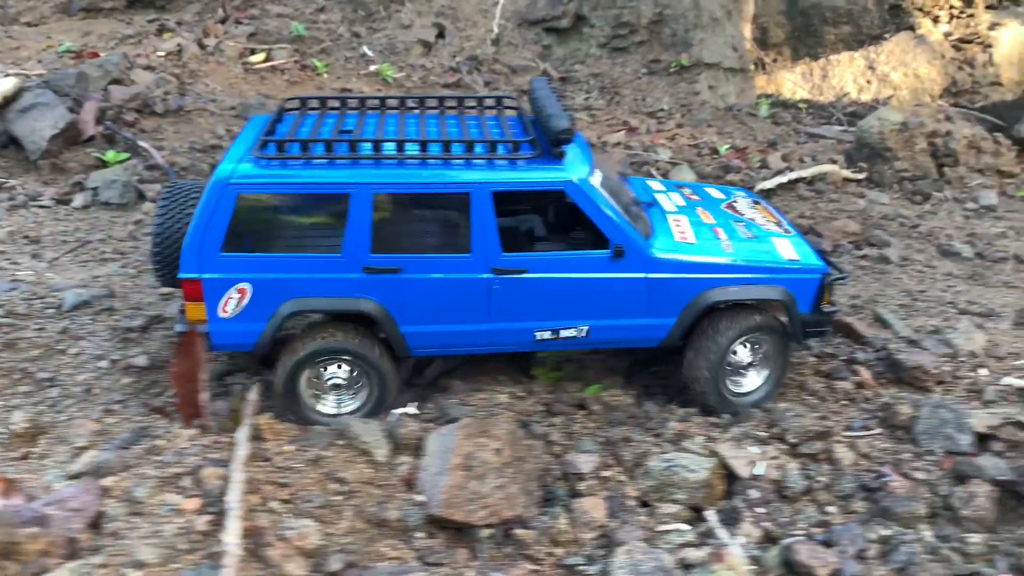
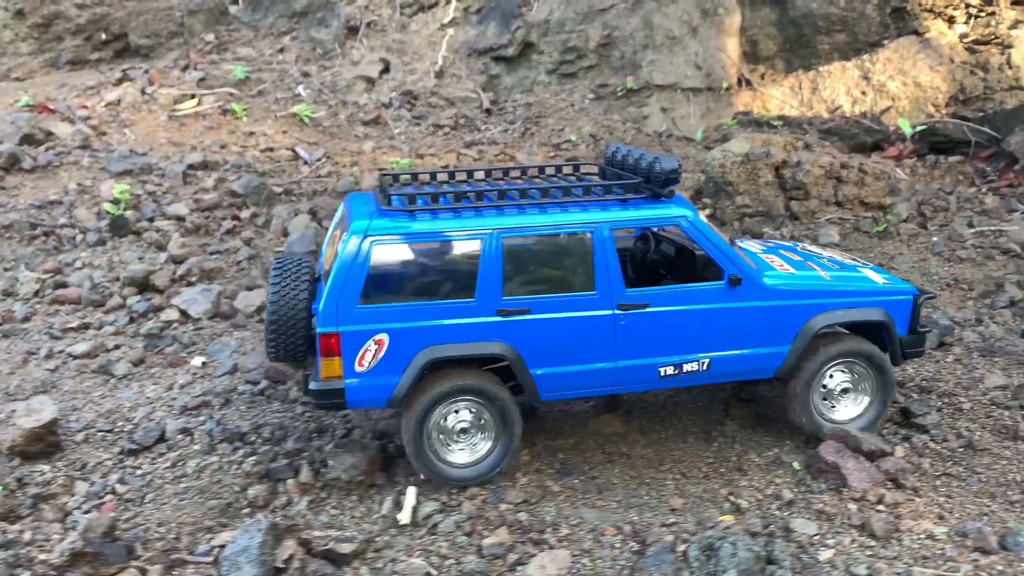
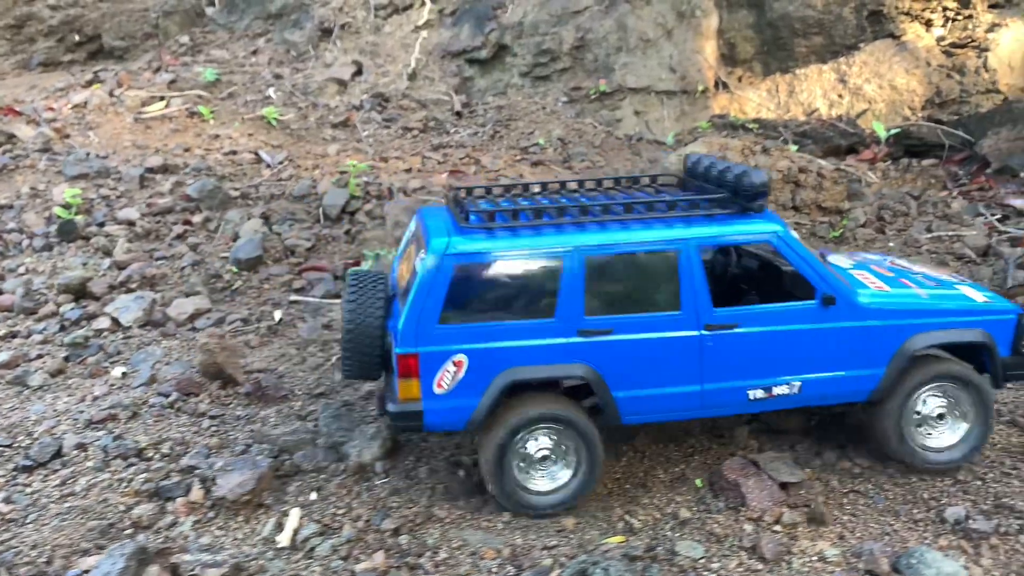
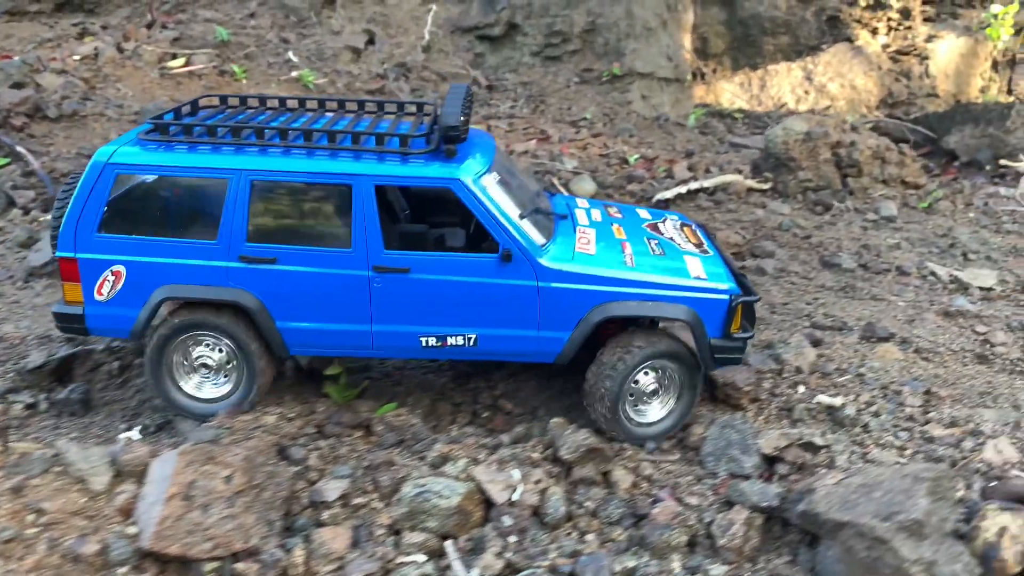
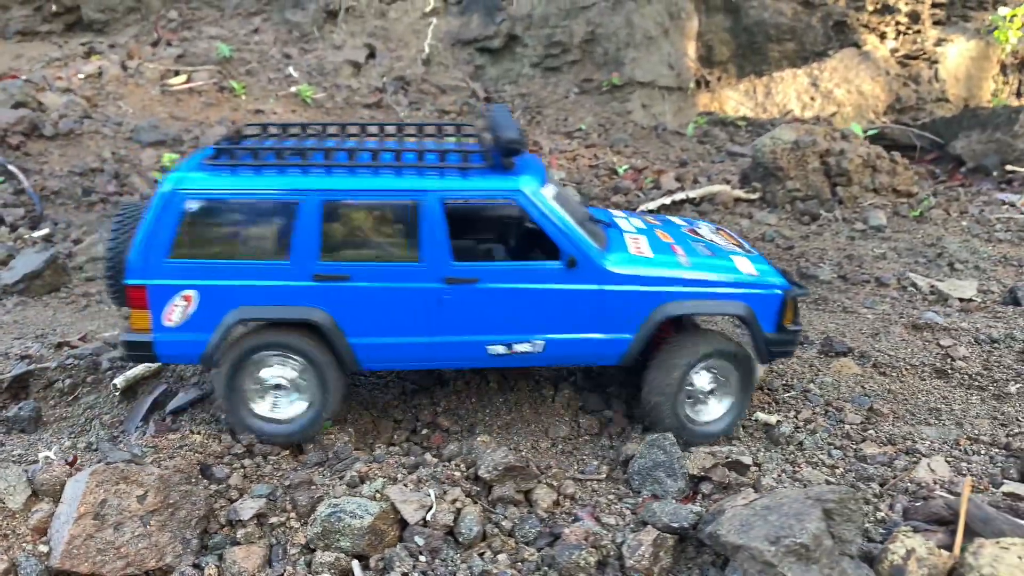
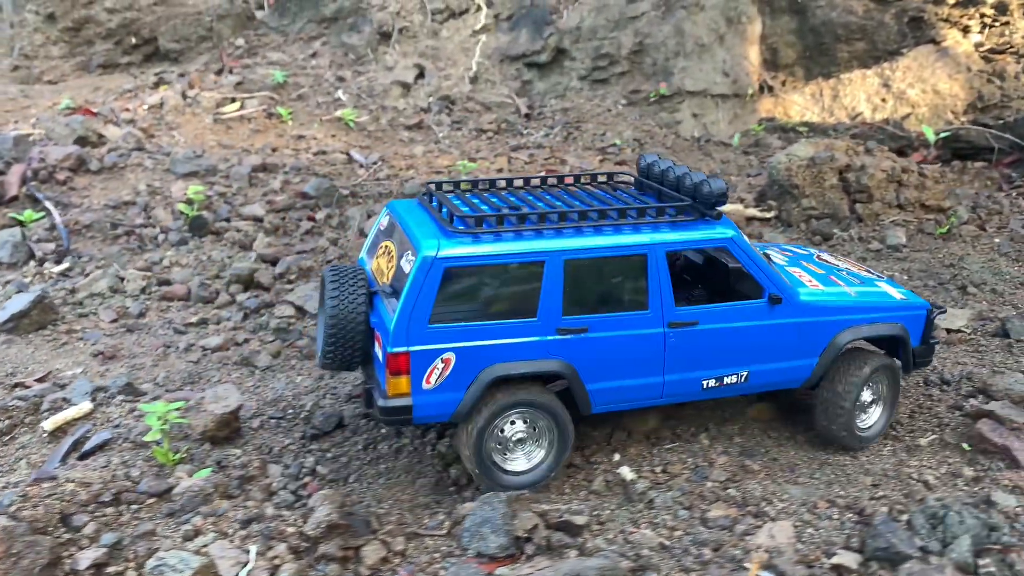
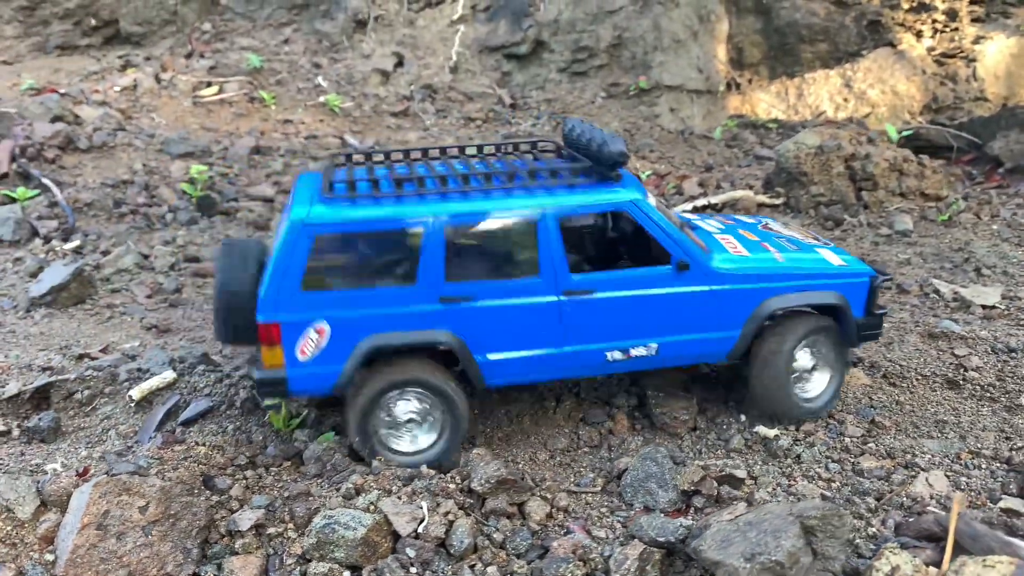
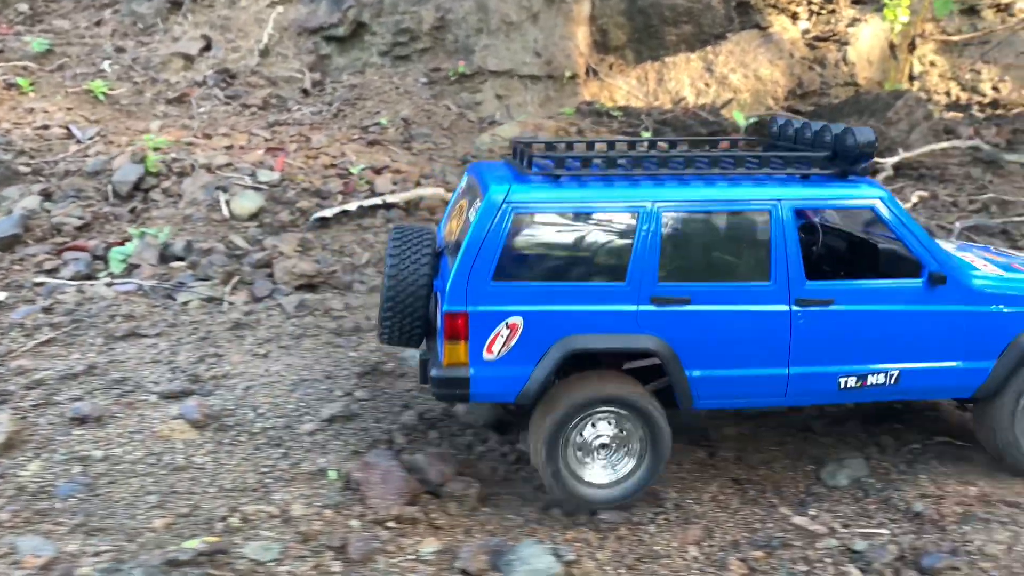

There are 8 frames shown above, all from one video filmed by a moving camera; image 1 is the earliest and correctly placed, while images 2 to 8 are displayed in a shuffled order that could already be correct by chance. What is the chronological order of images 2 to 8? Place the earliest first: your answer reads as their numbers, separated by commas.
4, 5, 7, 6, 2, 3, 8
